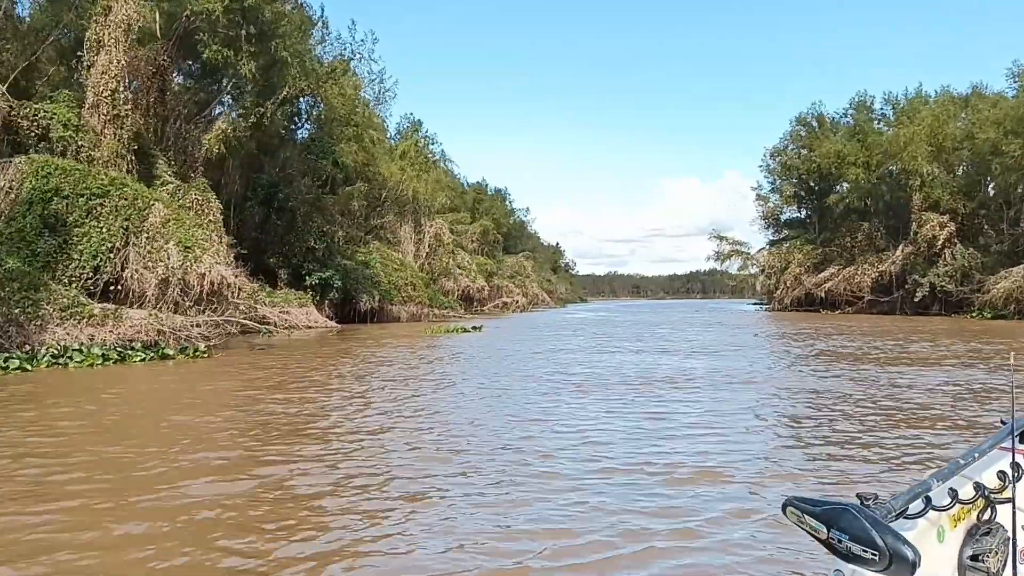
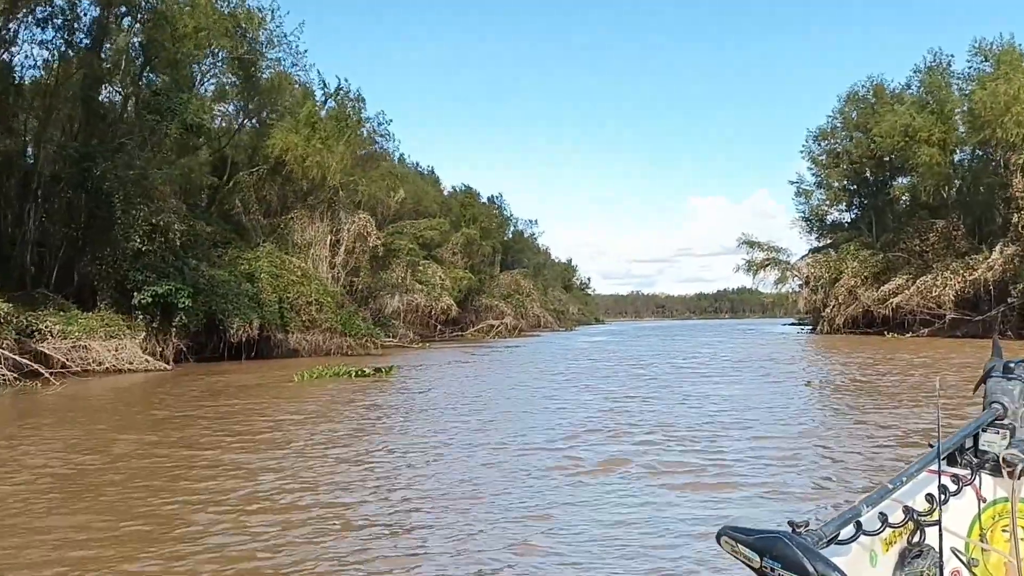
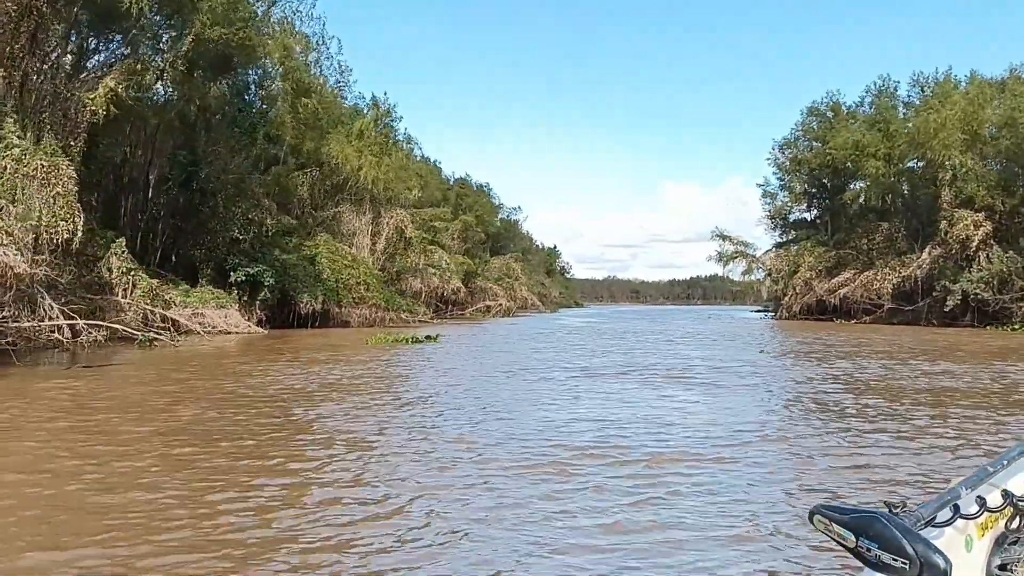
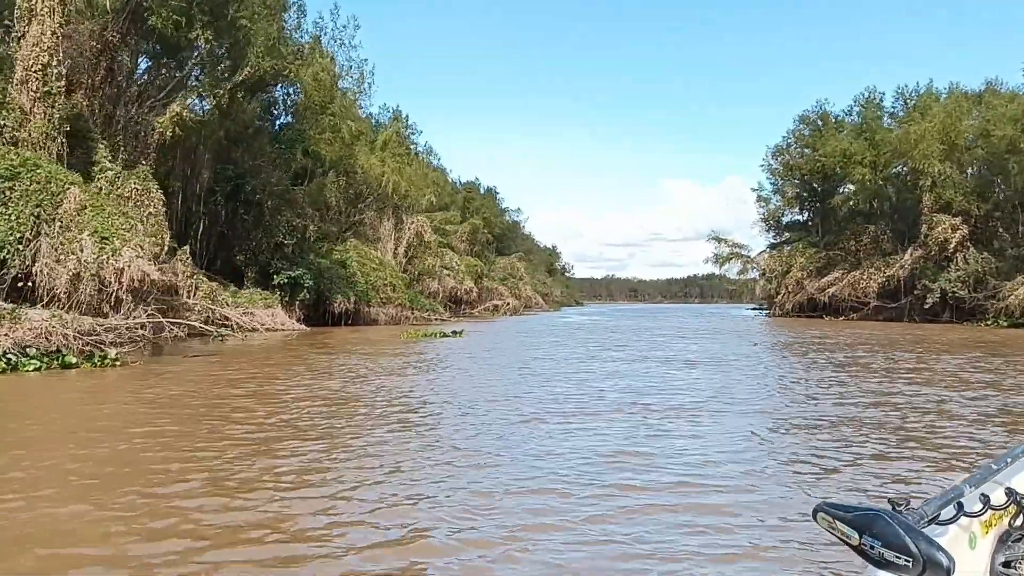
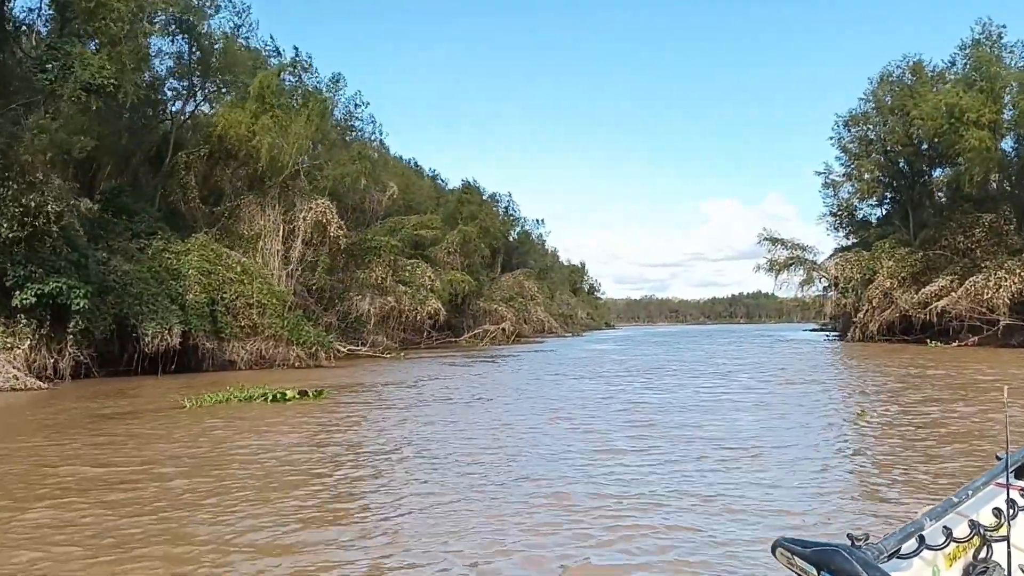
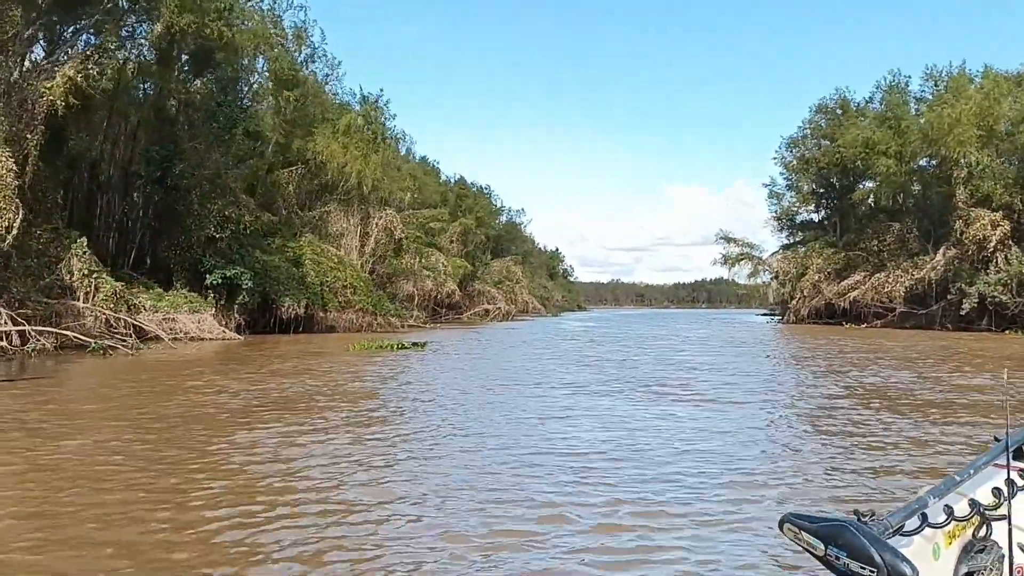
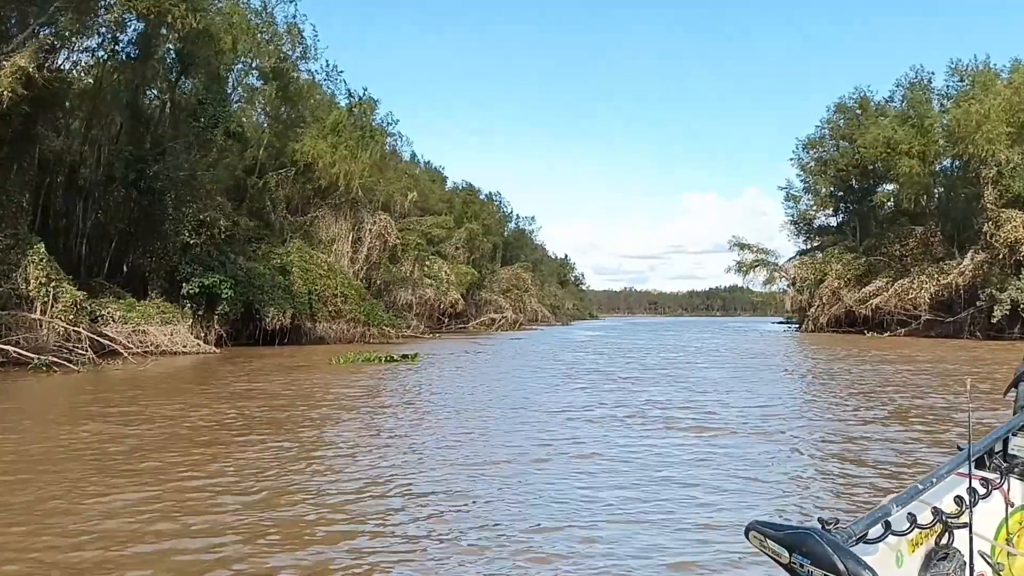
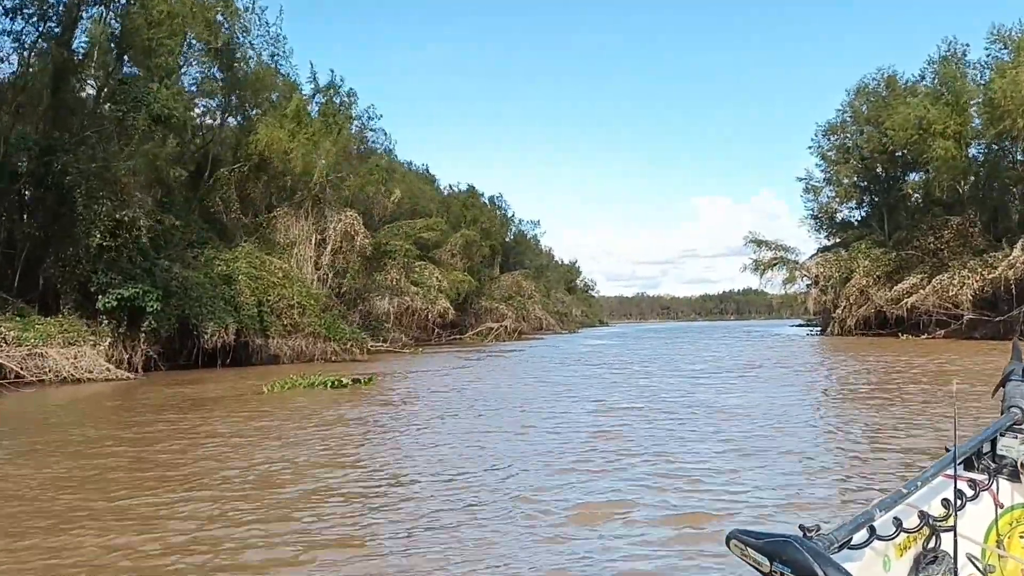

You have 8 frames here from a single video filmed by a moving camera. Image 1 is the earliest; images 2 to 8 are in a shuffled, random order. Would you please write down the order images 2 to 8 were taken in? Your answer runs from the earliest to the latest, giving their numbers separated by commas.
4, 3, 6, 7, 2, 8, 5
